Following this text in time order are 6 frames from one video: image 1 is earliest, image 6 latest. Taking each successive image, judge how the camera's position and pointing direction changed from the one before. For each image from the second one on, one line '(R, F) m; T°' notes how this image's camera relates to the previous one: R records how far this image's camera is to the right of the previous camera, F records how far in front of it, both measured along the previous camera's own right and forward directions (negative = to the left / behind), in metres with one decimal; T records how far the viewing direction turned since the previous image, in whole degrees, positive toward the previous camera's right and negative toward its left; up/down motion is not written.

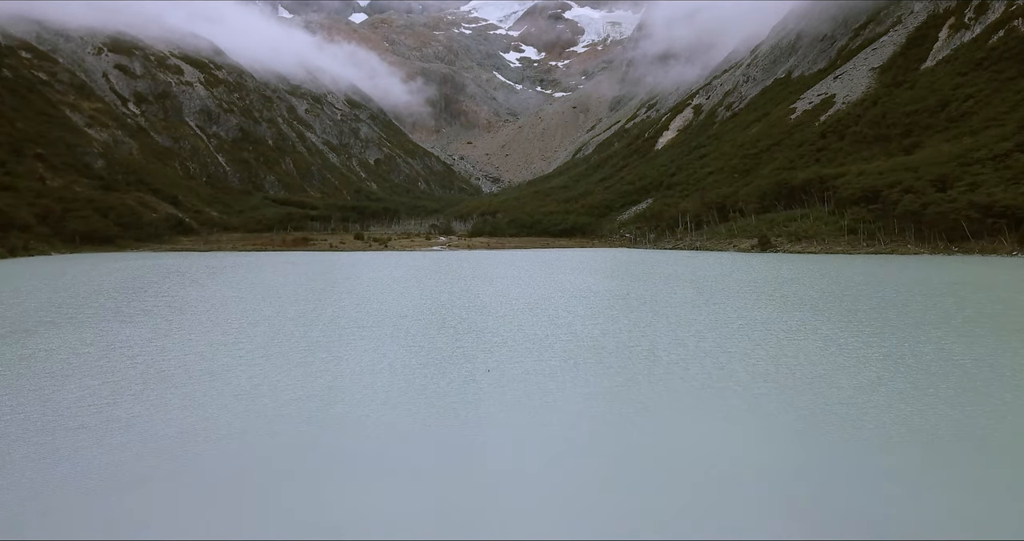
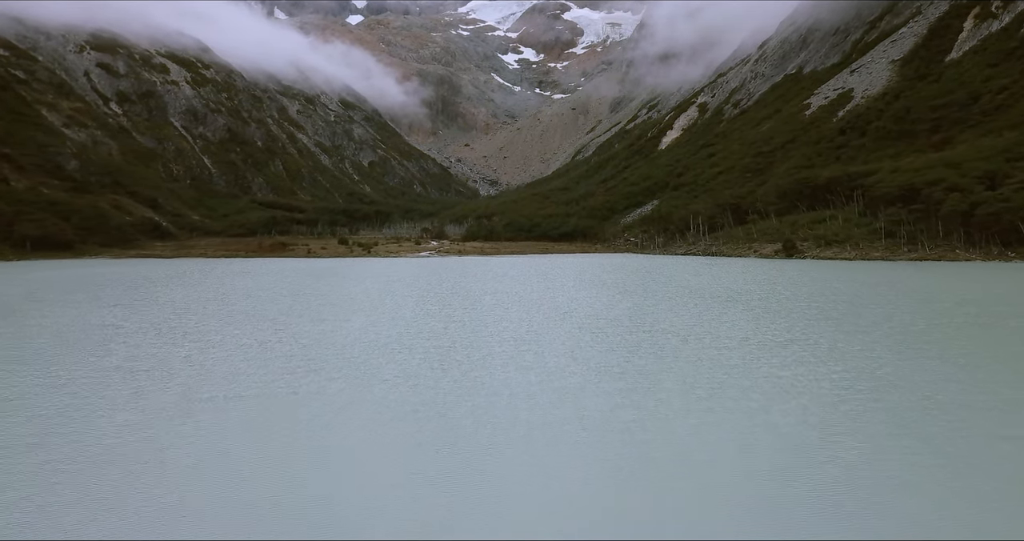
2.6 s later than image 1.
(+0.7, +13.0) m; 0°
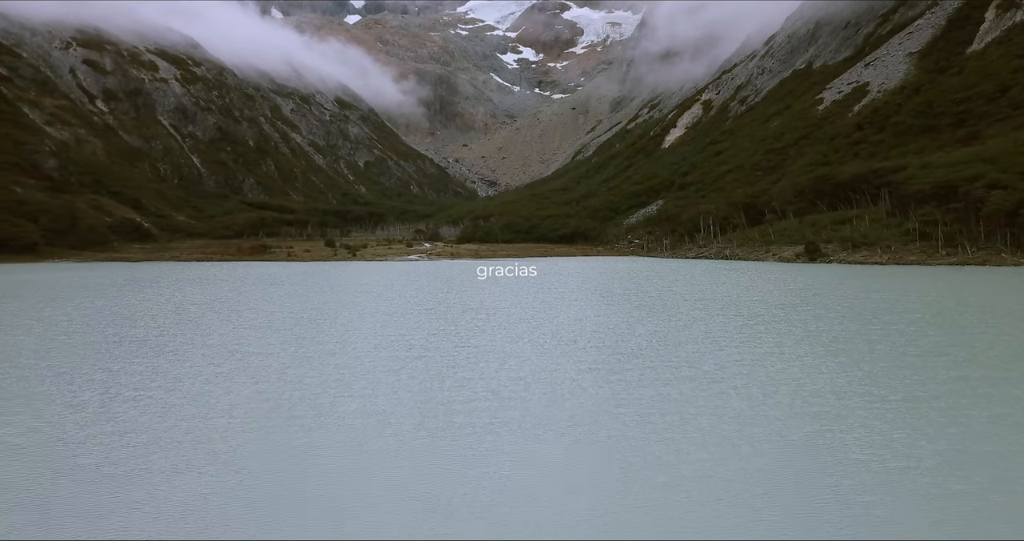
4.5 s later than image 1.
(+0.5, +9.7) m; 0°
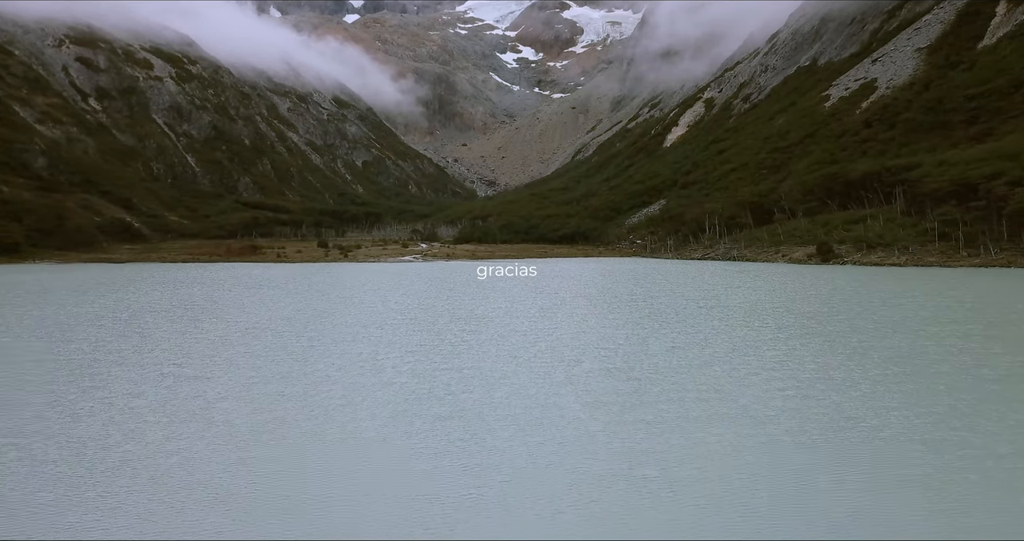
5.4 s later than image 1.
(+0.2, +4.6) m; 0°
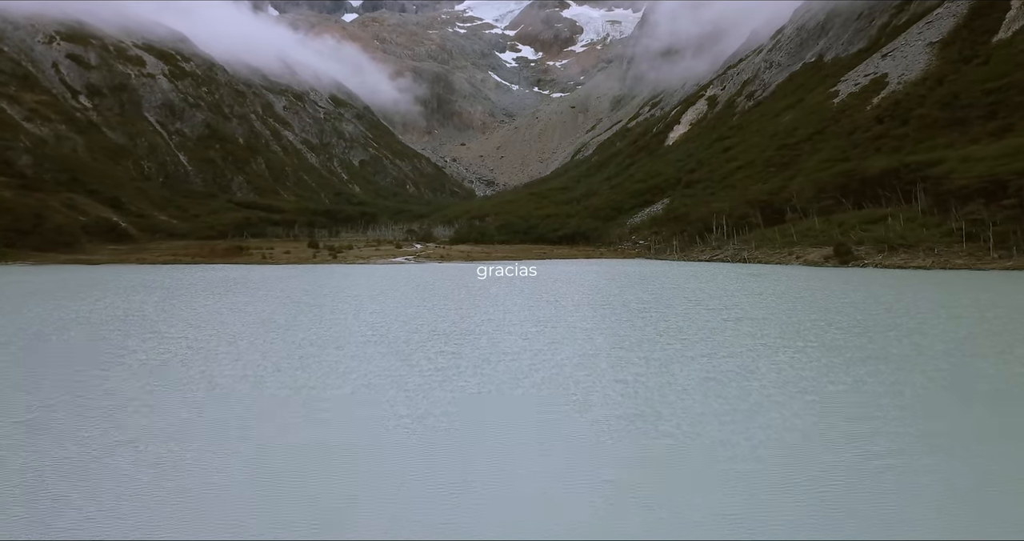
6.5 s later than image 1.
(+0.3, +5.9) m; 0°
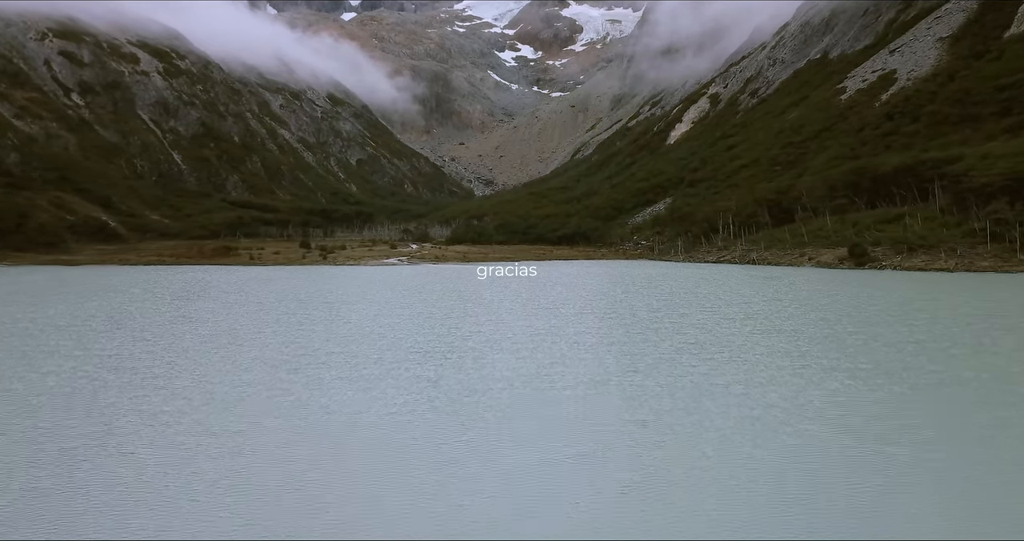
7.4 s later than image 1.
(+0.2, +4.6) m; 0°
